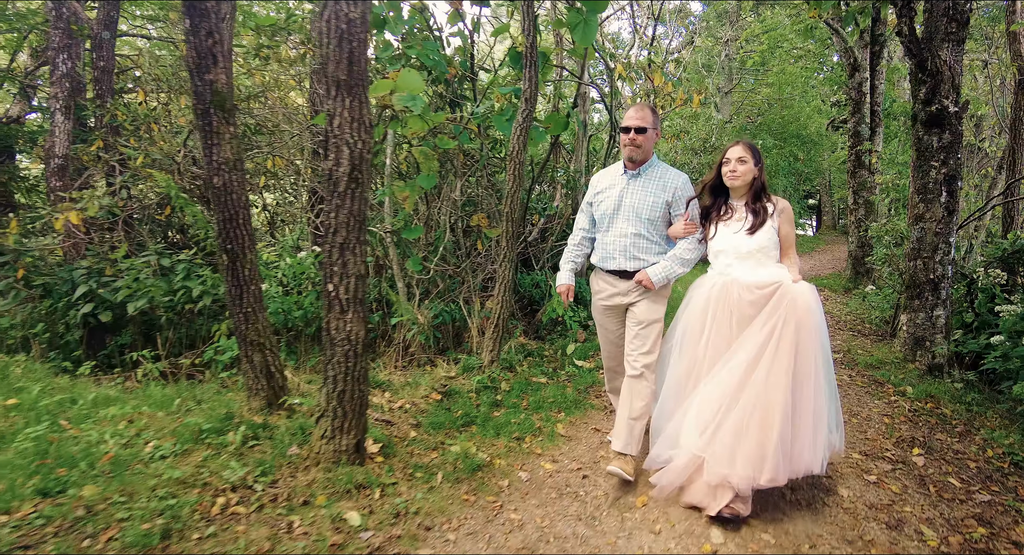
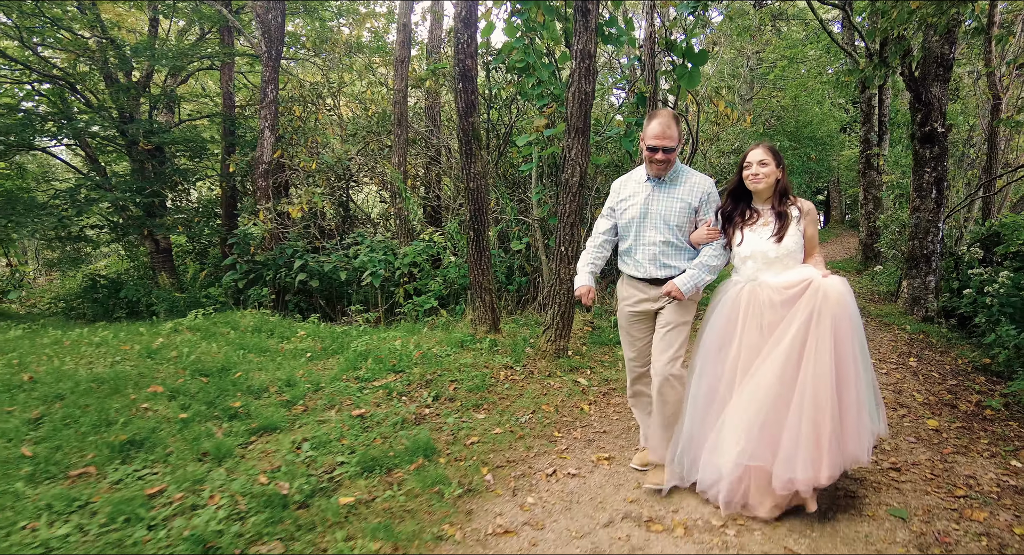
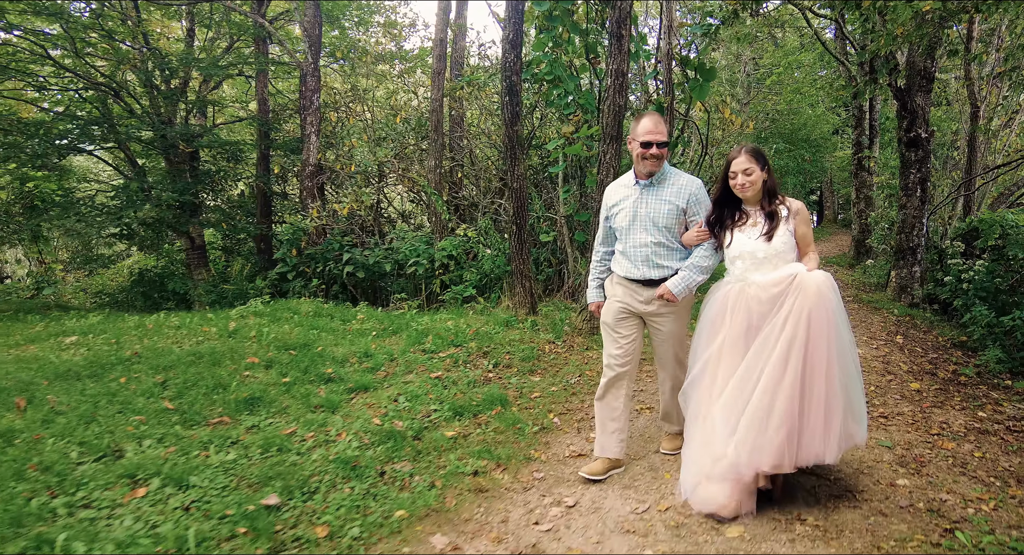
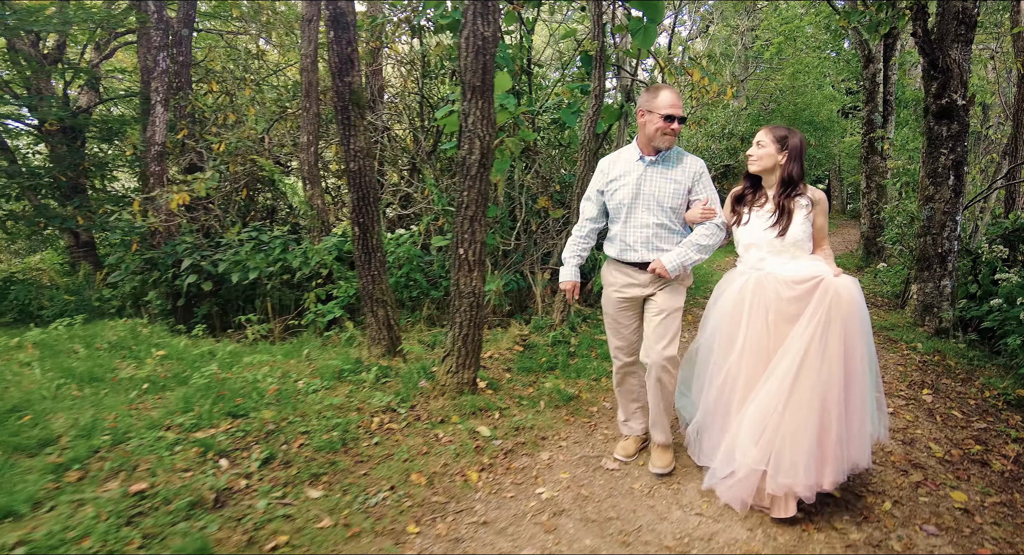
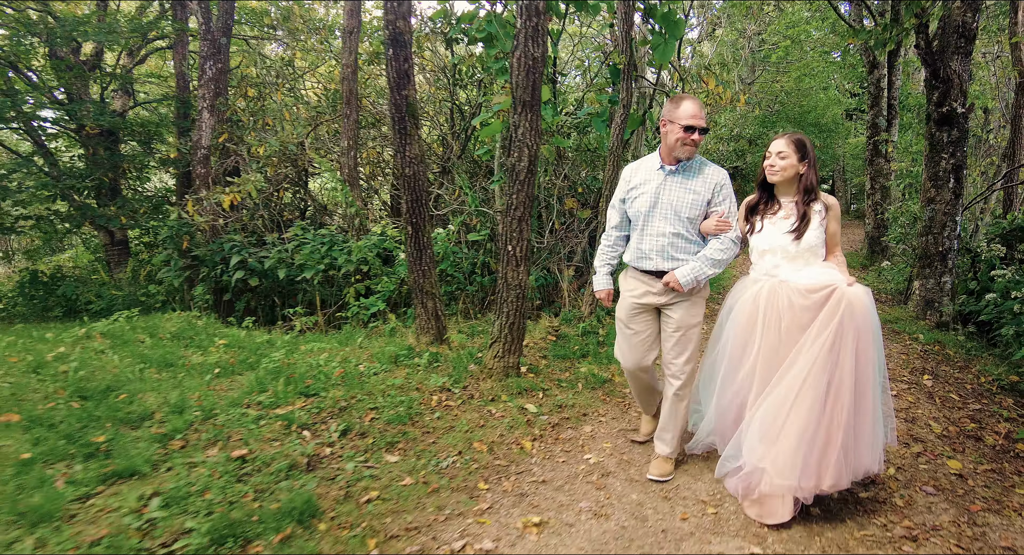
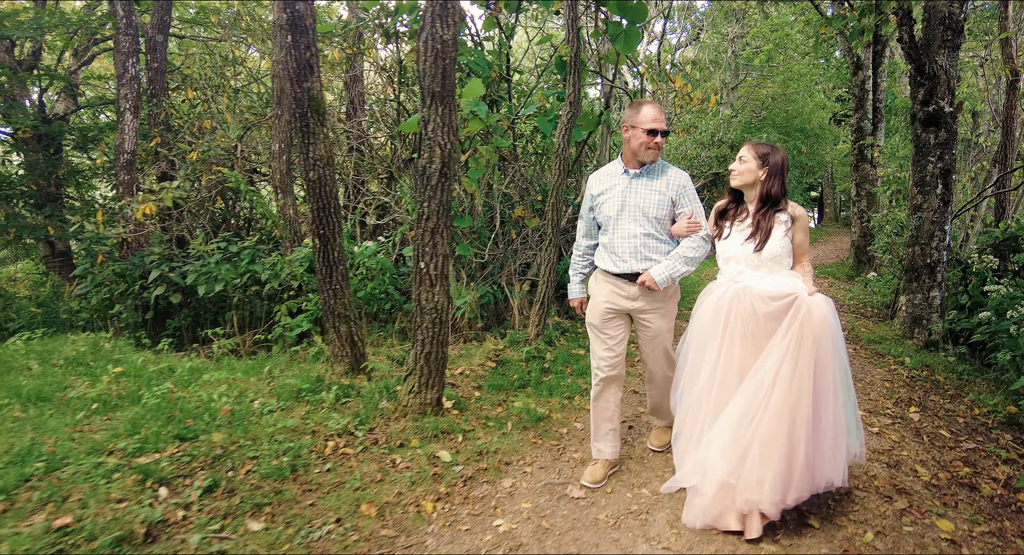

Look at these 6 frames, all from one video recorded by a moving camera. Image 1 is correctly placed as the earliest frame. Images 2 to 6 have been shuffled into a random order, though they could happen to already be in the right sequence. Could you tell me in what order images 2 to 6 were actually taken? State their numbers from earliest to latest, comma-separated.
6, 4, 5, 2, 3
